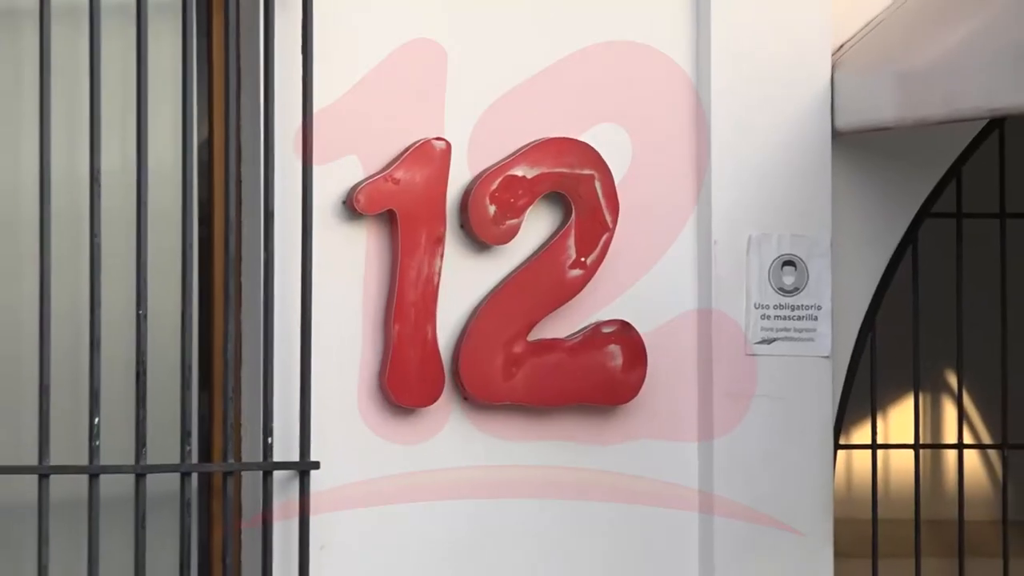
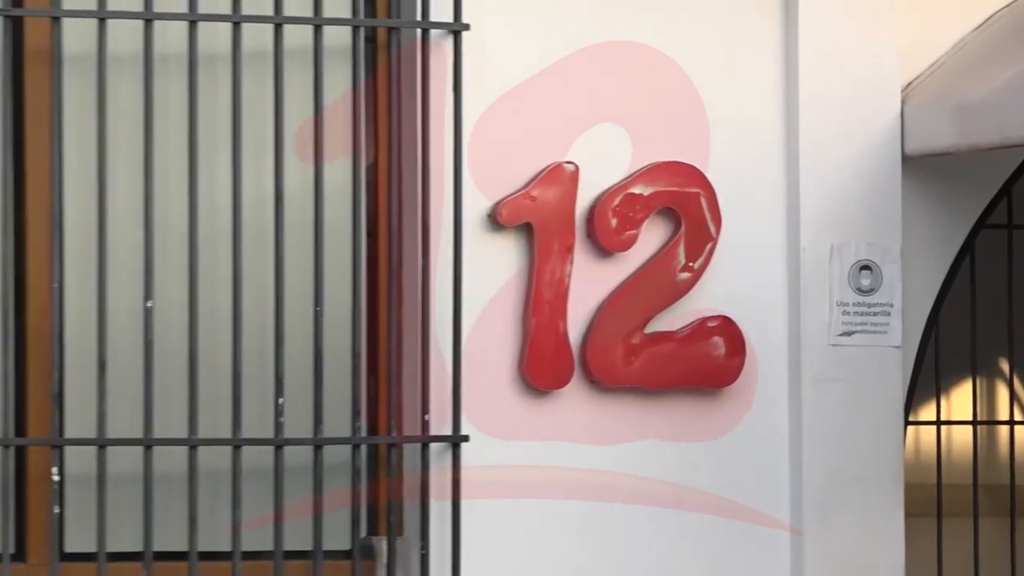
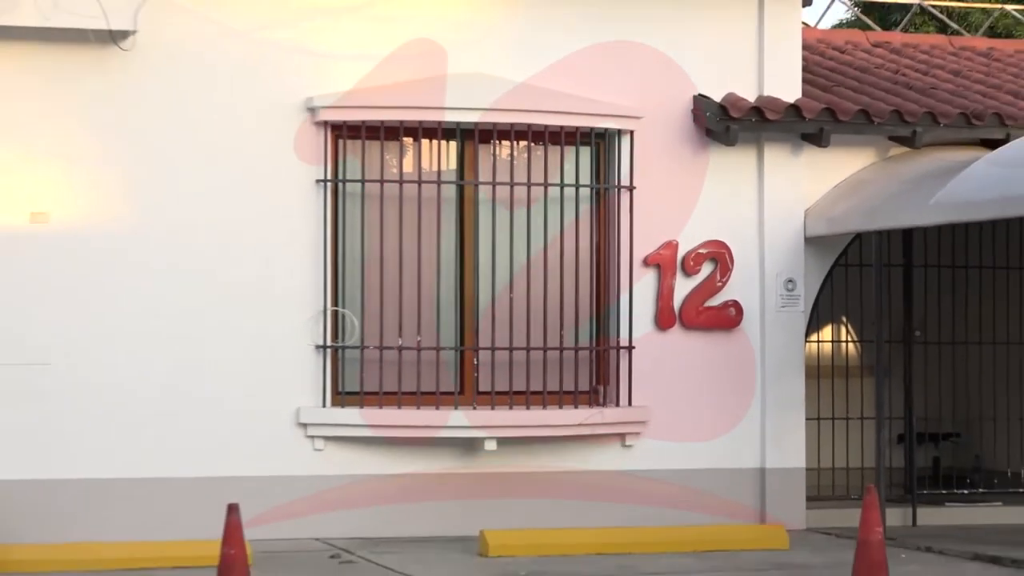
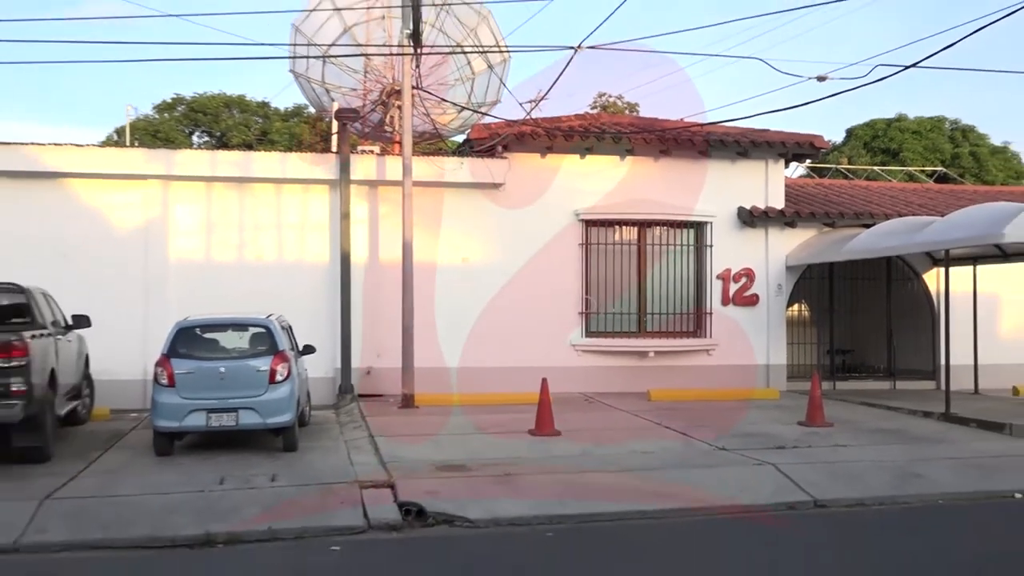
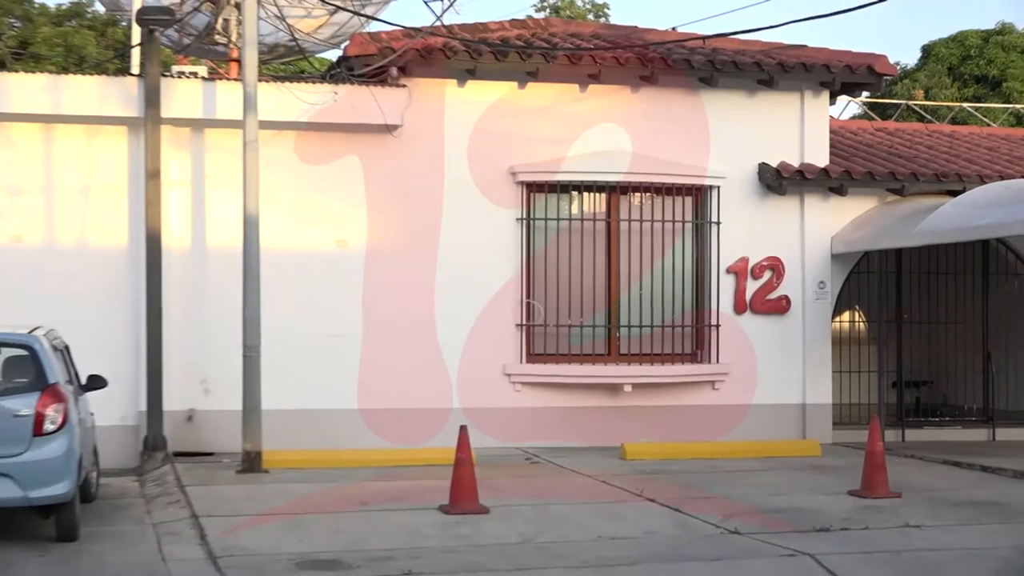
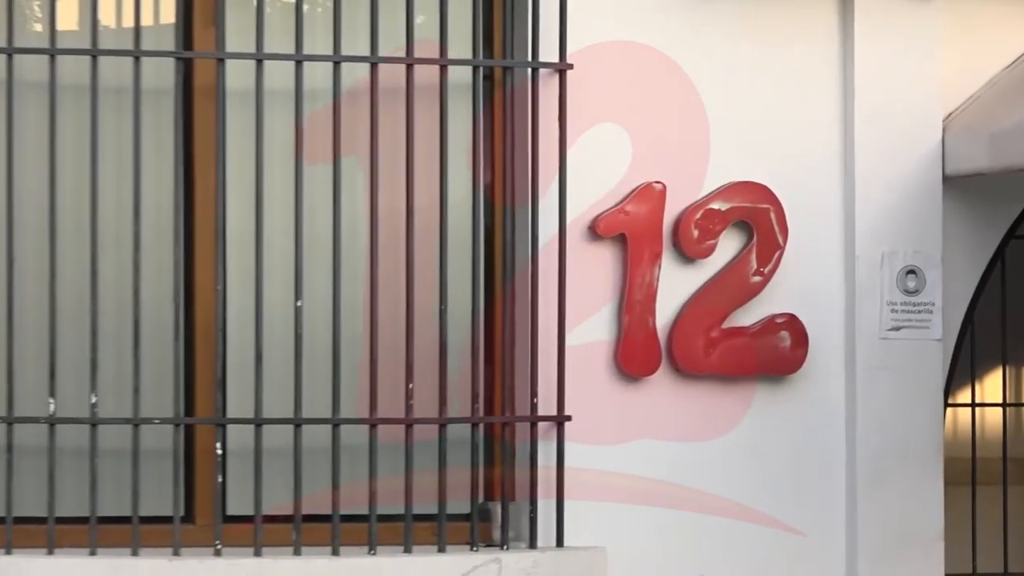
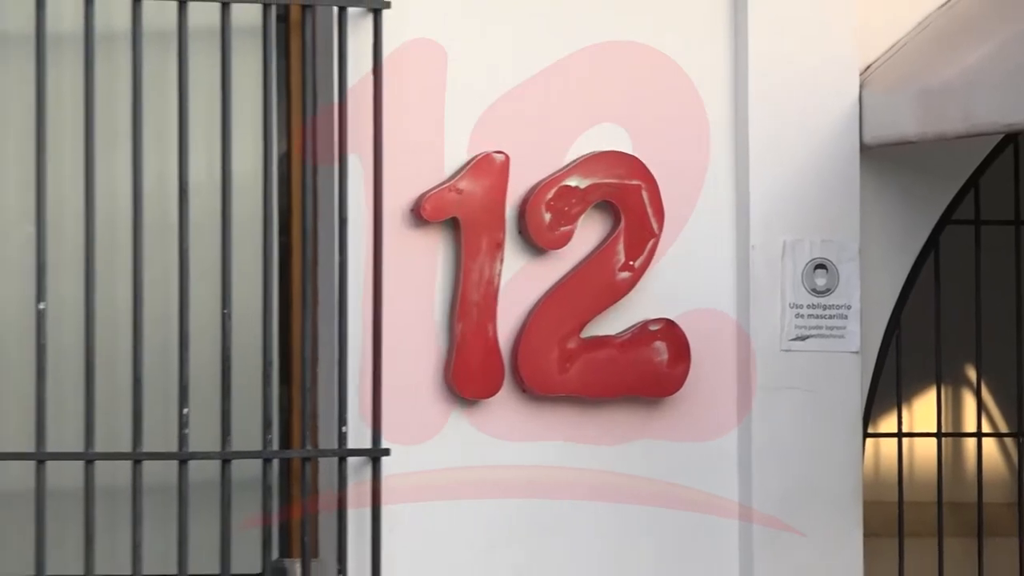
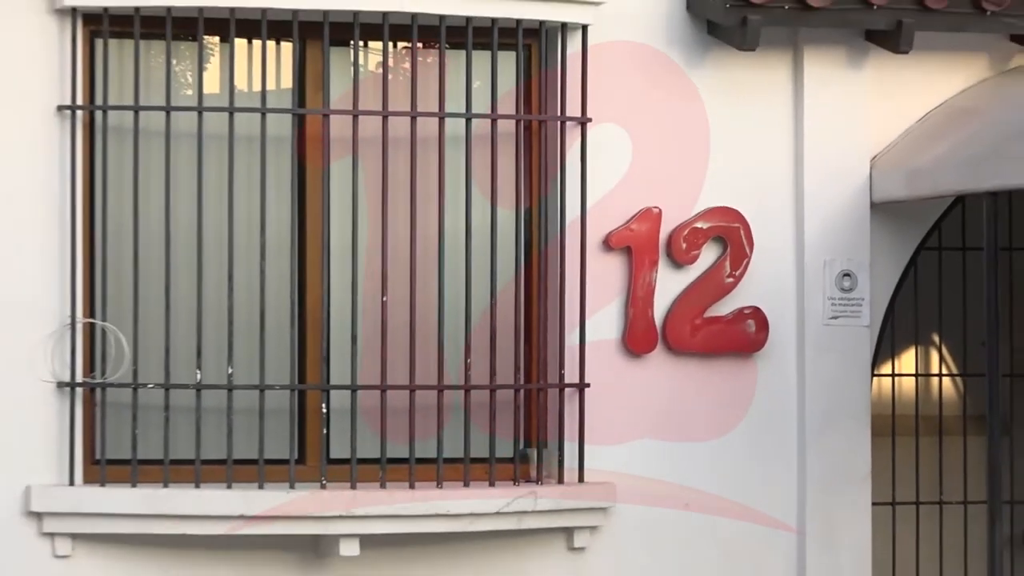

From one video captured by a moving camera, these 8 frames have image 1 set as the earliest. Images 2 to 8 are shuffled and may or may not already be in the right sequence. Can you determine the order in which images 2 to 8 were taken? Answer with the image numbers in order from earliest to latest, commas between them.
7, 2, 6, 8, 3, 5, 4
